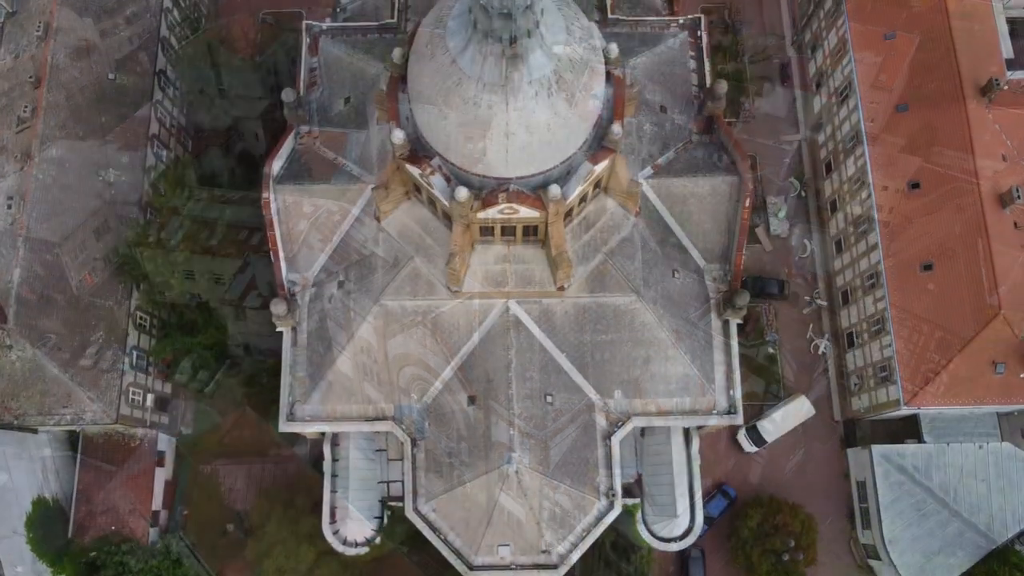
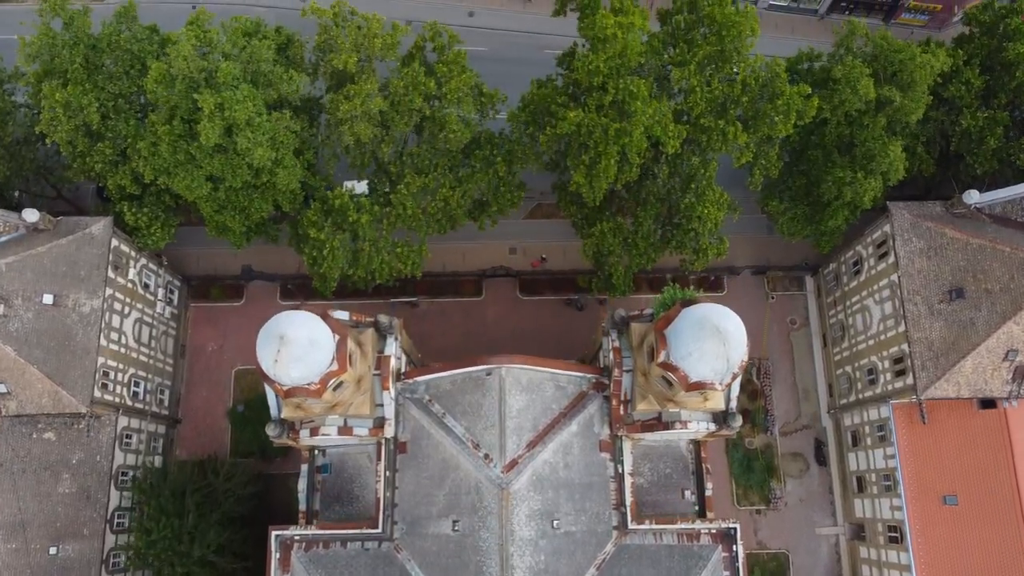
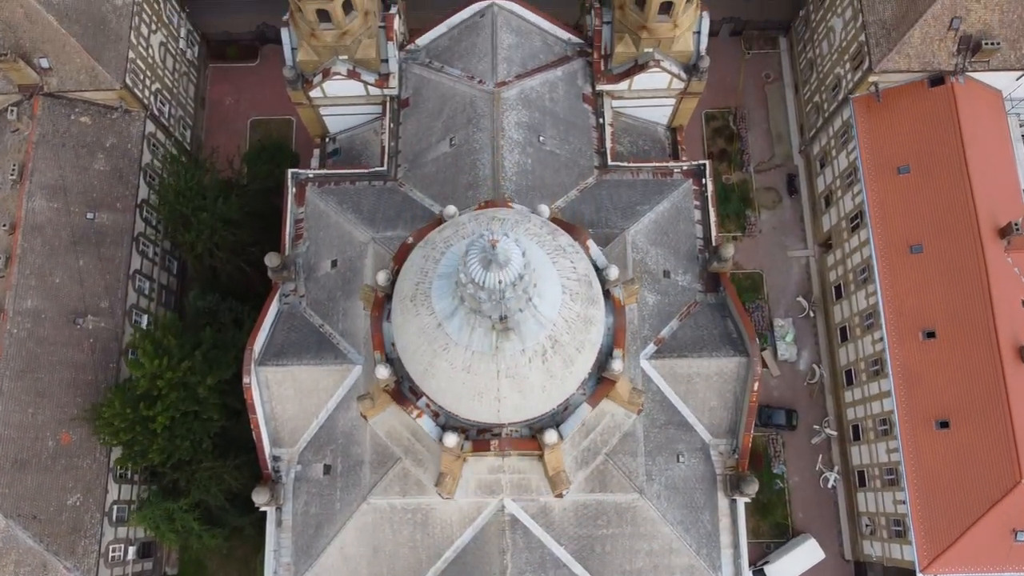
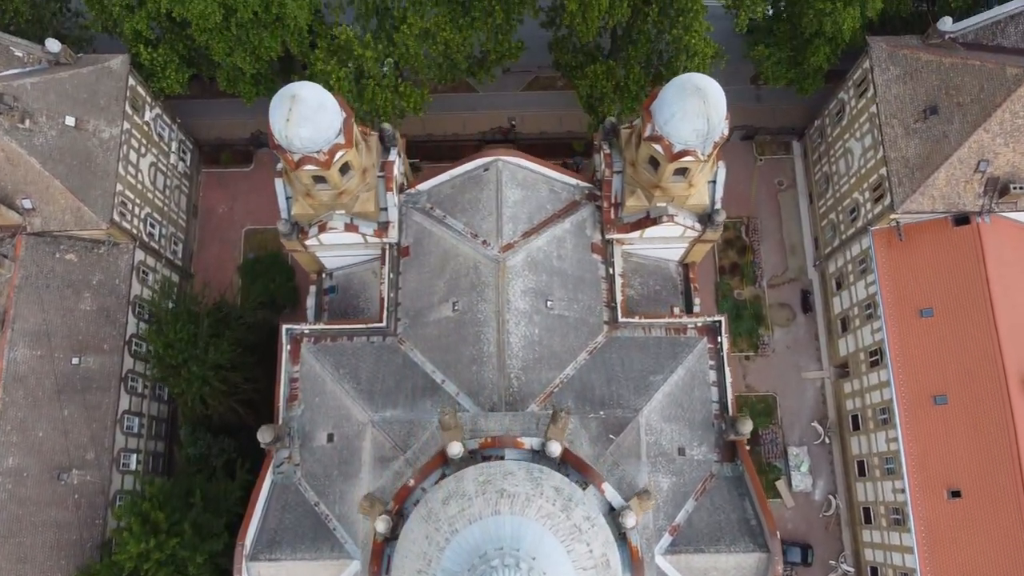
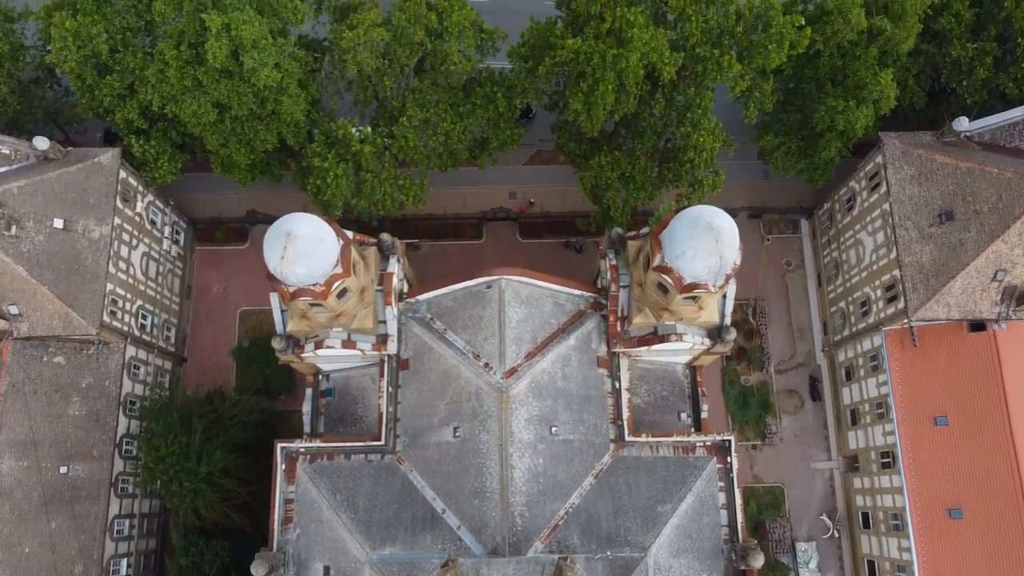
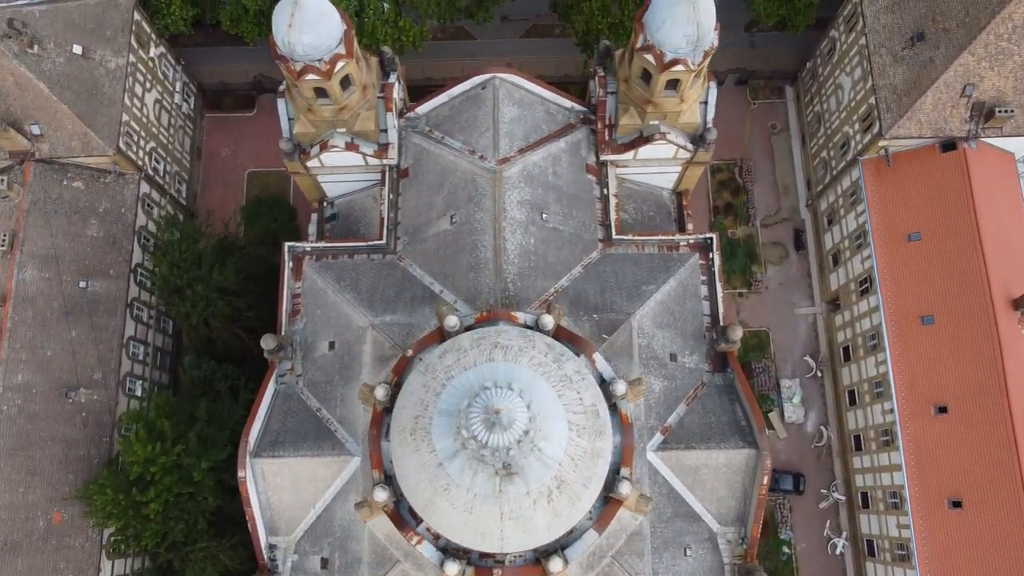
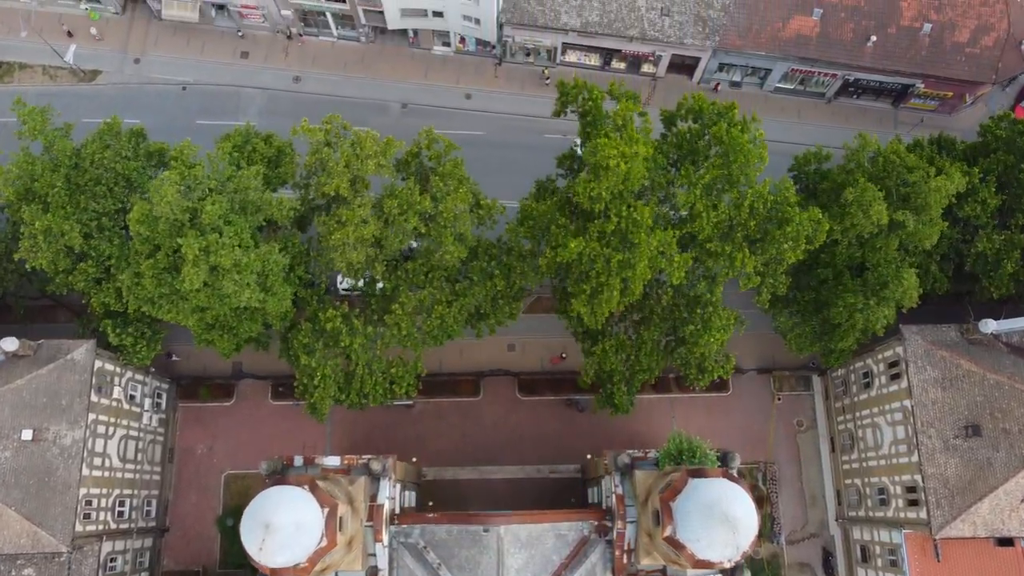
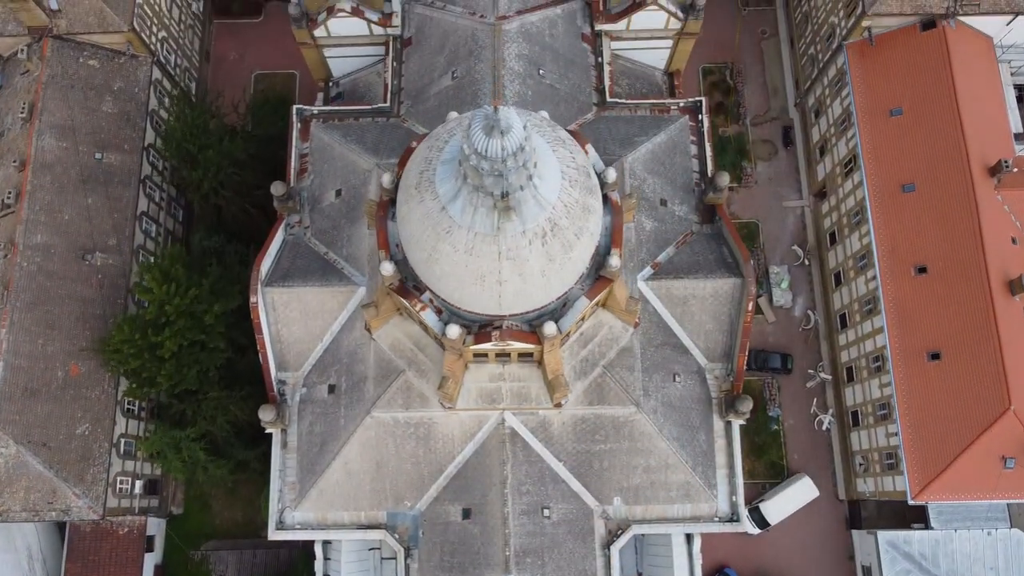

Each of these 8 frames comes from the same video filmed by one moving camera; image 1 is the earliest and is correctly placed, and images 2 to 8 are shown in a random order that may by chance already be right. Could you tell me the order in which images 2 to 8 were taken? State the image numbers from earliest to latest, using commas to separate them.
8, 3, 6, 4, 5, 2, 7
